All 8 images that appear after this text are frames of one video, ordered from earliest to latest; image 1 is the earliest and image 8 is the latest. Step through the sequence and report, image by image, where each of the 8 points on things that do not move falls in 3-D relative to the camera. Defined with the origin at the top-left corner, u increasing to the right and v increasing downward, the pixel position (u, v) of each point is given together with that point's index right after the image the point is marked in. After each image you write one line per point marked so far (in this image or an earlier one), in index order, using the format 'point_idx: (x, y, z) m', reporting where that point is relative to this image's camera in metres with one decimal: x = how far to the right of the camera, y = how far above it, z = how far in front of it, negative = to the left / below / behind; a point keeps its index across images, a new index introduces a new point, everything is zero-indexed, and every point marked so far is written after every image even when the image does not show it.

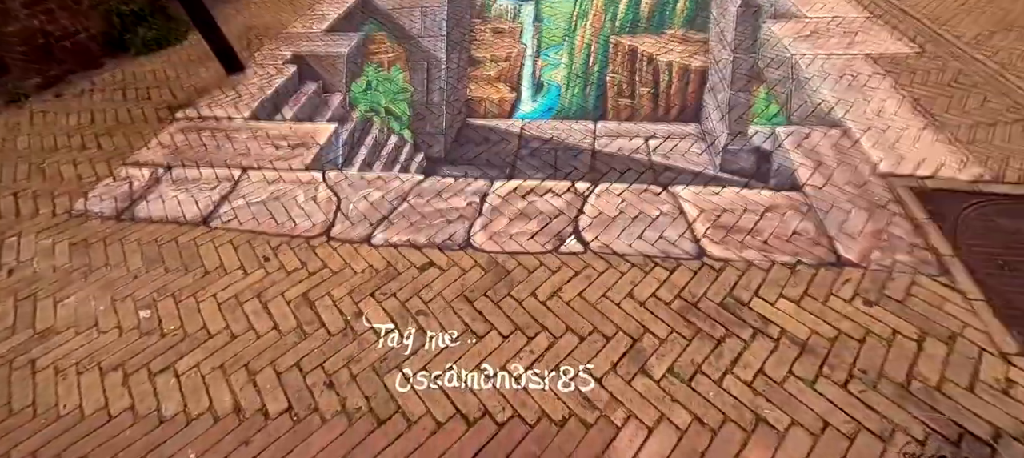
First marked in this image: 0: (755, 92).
0: (+1.9, +1.1, +3.1) m
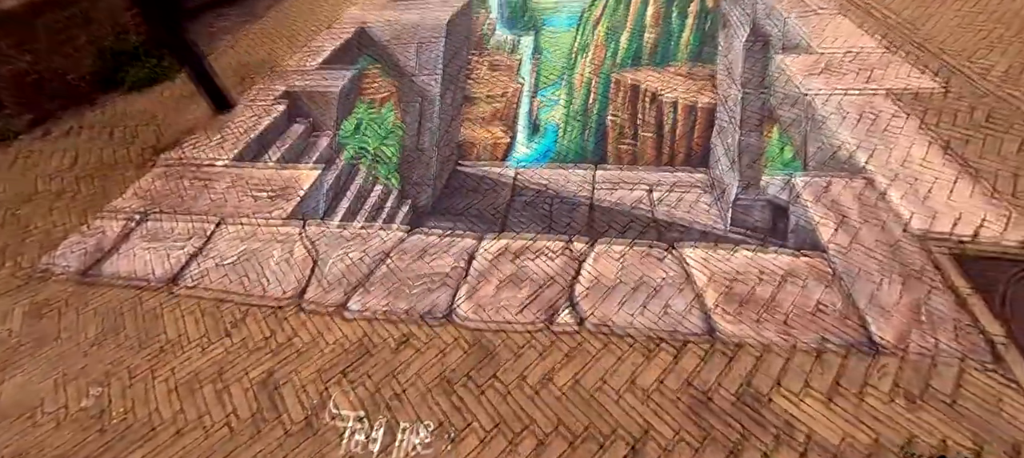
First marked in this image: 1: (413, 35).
0: (+1.8, +0.7, +2.9) m
1: (-1.2, +2.3, +4.9) m
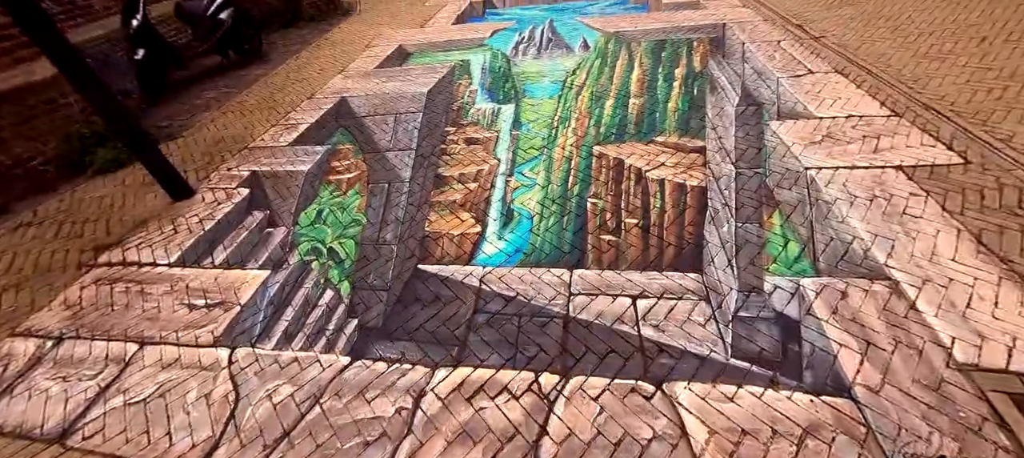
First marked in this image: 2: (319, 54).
0: (+1.6, 0.0, +2.5) m
1: (-1.4, +1.4, +4.7) m
2: (-3.4, +3.1, +7.1) m
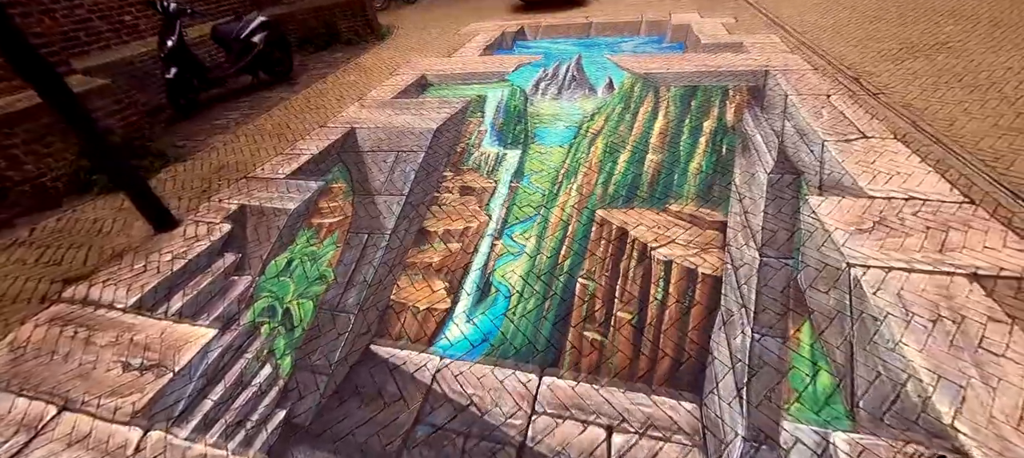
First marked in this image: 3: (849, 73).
0: (+1.4, -0.6, +2.0) m
1: (-1.3, +0.9, +4.5) m
2: (-3.0, +2.7, +7.1) m
3: (+4.2, +1.9, +5.0) m
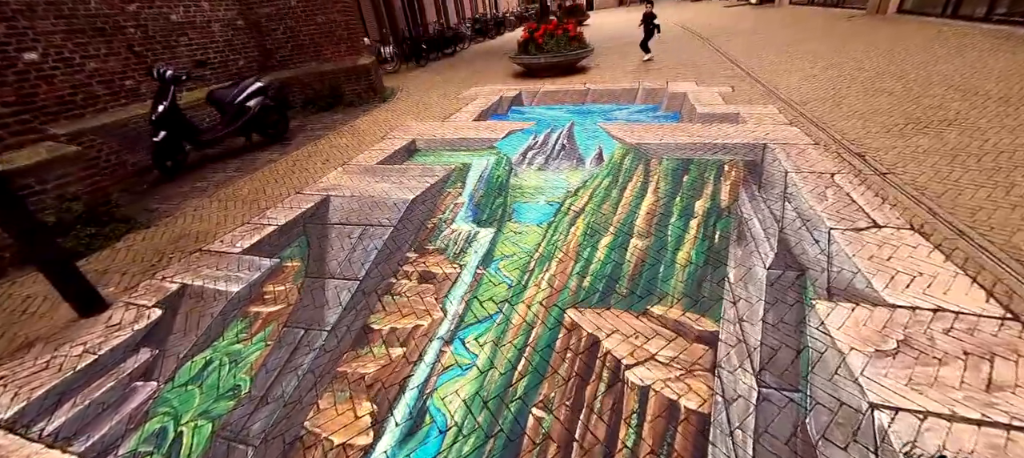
0: (+1.1, -1.1, +1.5) m
1: (-1.5, +0.1, +4.2) m
2: (-3.1, +1.5, +7.1) m
3: (+3.9, +0.9, +4.6) m
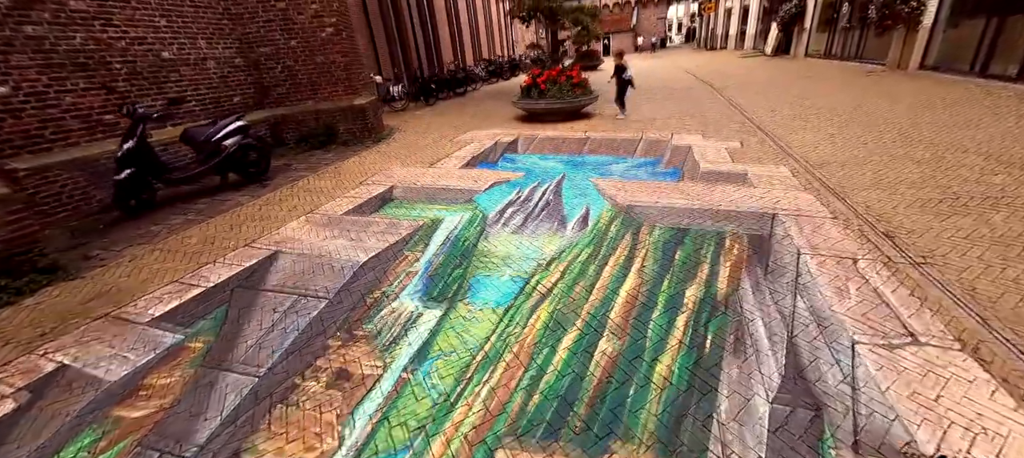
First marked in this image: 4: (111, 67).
0: (+0.6, -1.6, +0.8) m
1: (-1.9, -0.5, +3.7) m
2: (-3.3, +0.7, +6.7) m
3: (+3.6, 0.0, +4.0) m
4: (-6.4, +2.6, +6.4) m
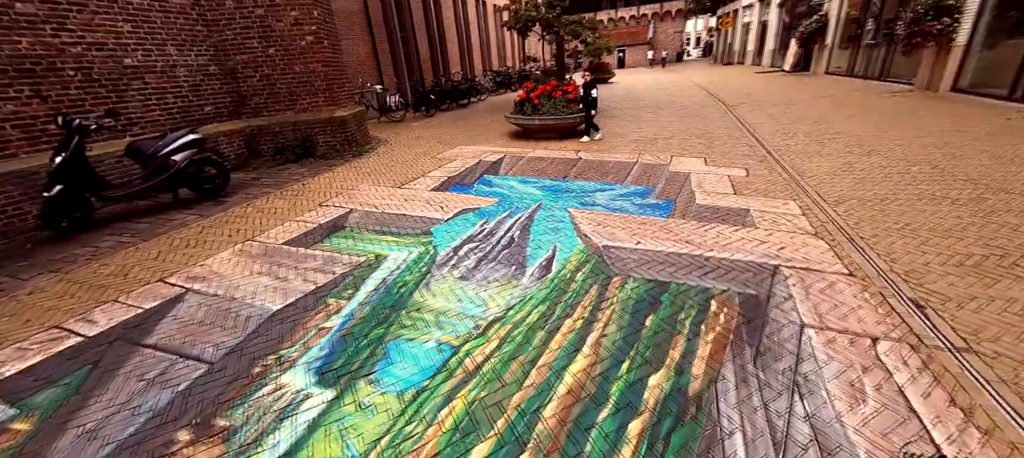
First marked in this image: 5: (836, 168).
0: (-0.1, -2.0, +0.1) m
1: (-2.4, -0.8, +3.0) m
2: (-3.7, +0.4, +6.1) m
3: (+3.1, -0.5, +3.2) m
4: (-6.7, +2.3, +6.0) m
5: (+4.9, +0.9, +6.1) m
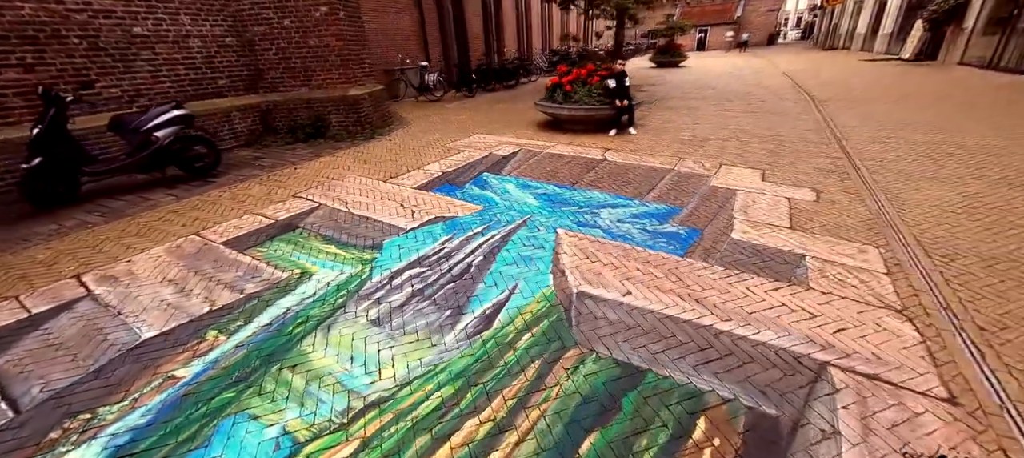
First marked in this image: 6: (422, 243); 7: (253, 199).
0: (-1.2, -2.3, -0.7) m
1: (-3.0, -0.9, +2.5) m
2: (-3.7, +0.5, +5.7) m
3: (+2.5, -1.1, +1.8) m
4: (-6.6, +2.8, +5.9) m
5: (+4.8, +0.3, +4.4) m
6: (-0.9, -0.1, +3.9) m
7: (-3.4, +0.4, +5.3) m
